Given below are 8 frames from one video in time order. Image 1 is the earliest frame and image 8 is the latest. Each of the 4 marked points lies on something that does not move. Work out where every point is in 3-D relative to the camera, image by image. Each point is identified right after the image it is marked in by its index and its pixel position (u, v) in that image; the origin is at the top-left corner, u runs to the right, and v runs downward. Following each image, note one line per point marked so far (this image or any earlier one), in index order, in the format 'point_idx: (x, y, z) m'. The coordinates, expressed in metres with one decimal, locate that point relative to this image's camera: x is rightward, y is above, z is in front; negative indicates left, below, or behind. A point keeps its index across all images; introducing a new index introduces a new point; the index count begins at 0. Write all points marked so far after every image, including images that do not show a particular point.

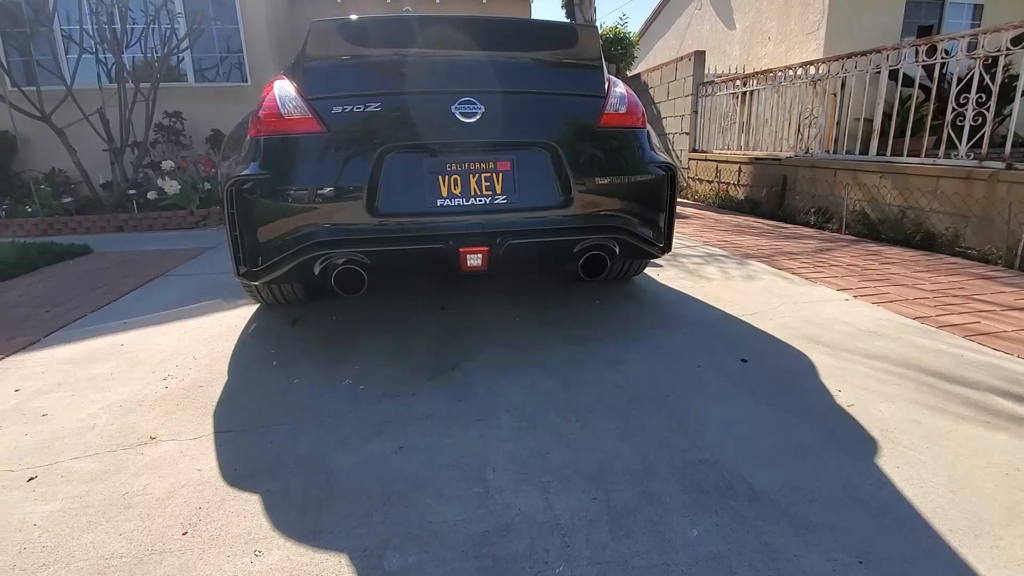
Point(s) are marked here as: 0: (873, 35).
0: (+7.4, +5.2, +10.5) m
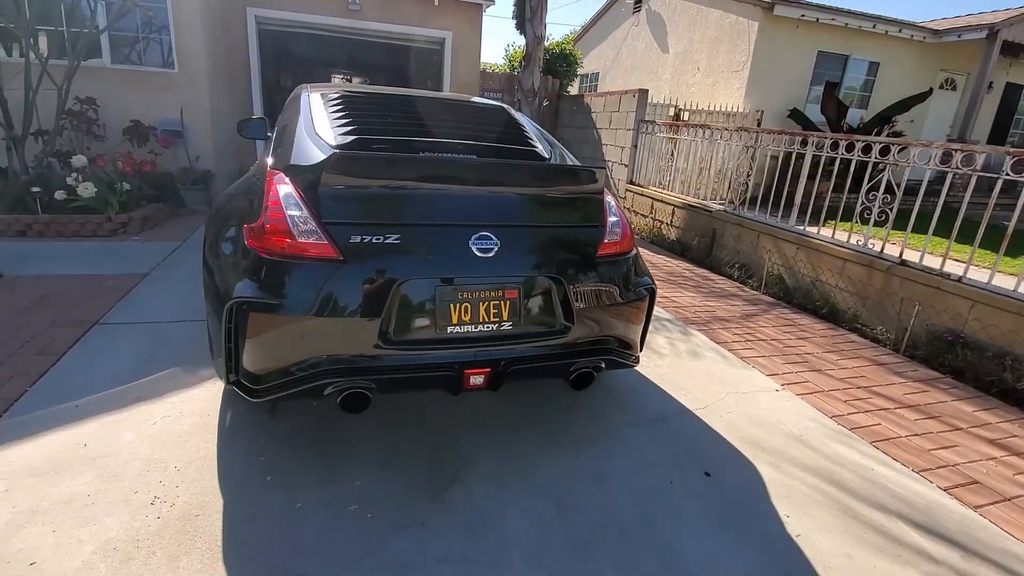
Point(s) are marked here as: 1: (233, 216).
0: (+6.2, +4.7, +11.5) m
1: (-1.2, +0.3, +2.4) m
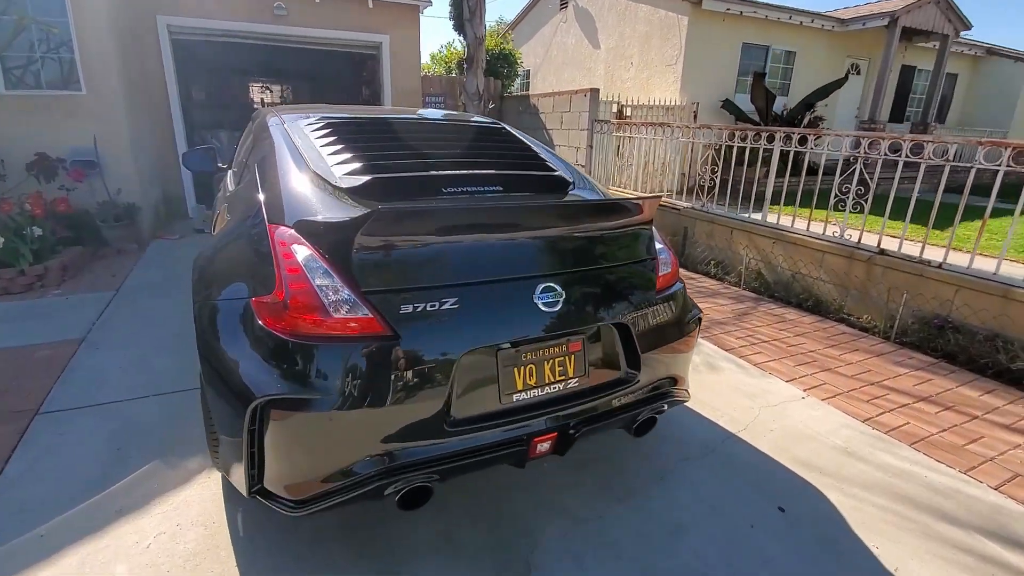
0: (+4.8, +5.0, +11.9) m
1: (-1.1, 0.0, +2.0) m
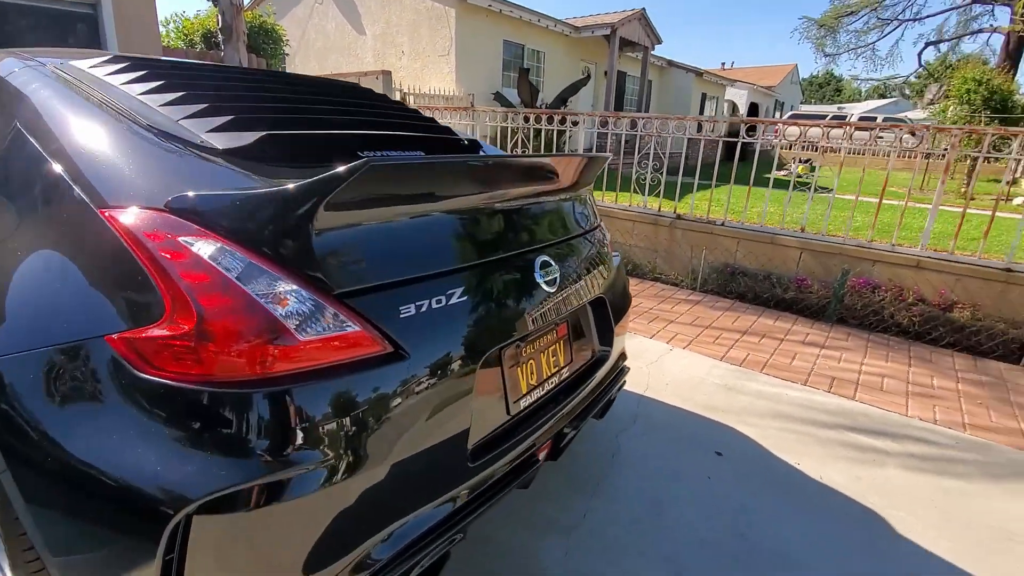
0: (-0.6, +5.4, +12.5) m
1: (-1.0, 0.0, +1.1) m
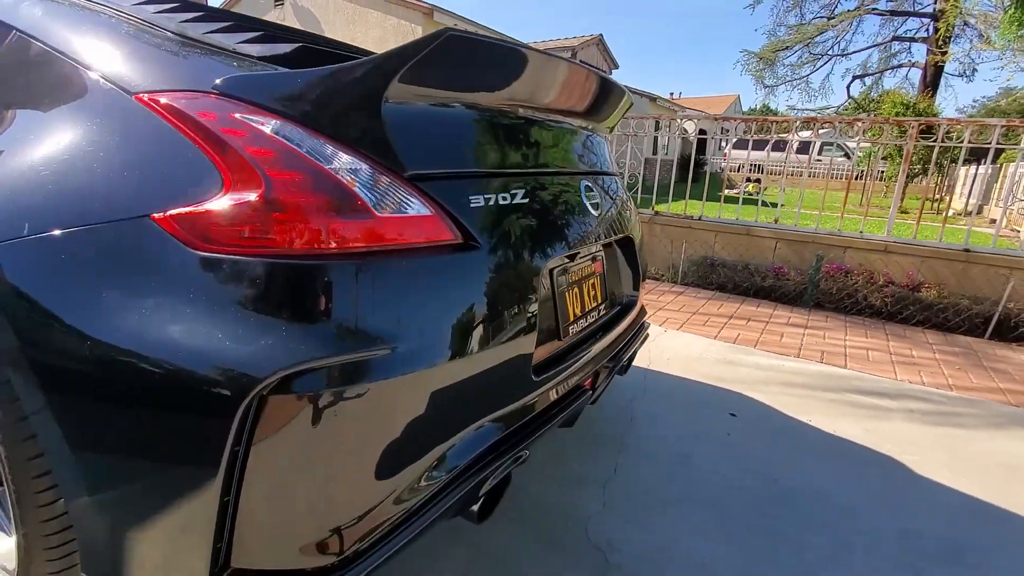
0: (-1.5, +5.0, +12.6) m
1: (-0.9, +0.2, +1.0) m
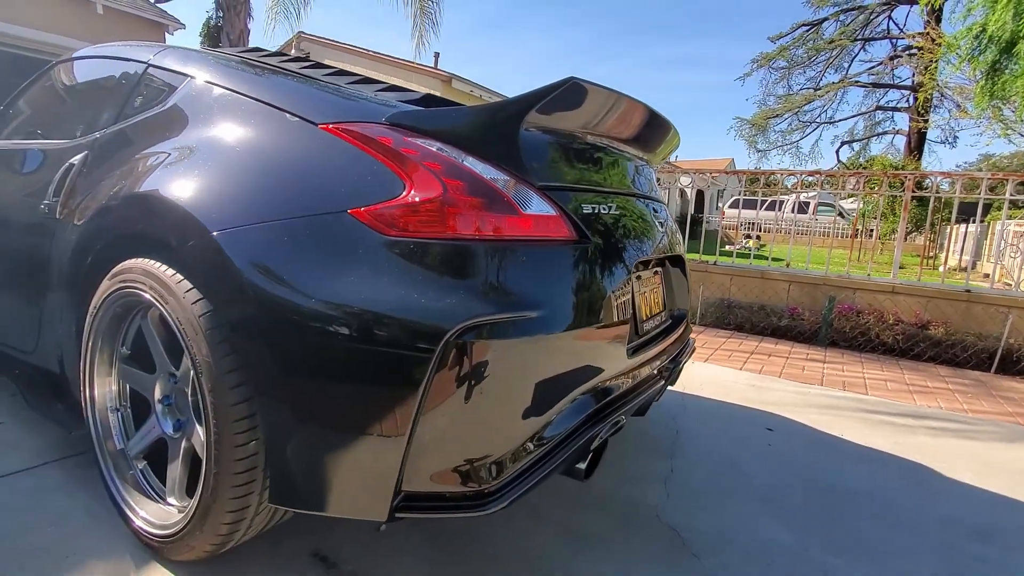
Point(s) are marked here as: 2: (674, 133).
0: (-1.2, +3.7, +13.4) m
1: (-0.6, +0.2, +1.3) m
2: (+0.7, +0.6, +2.1) m
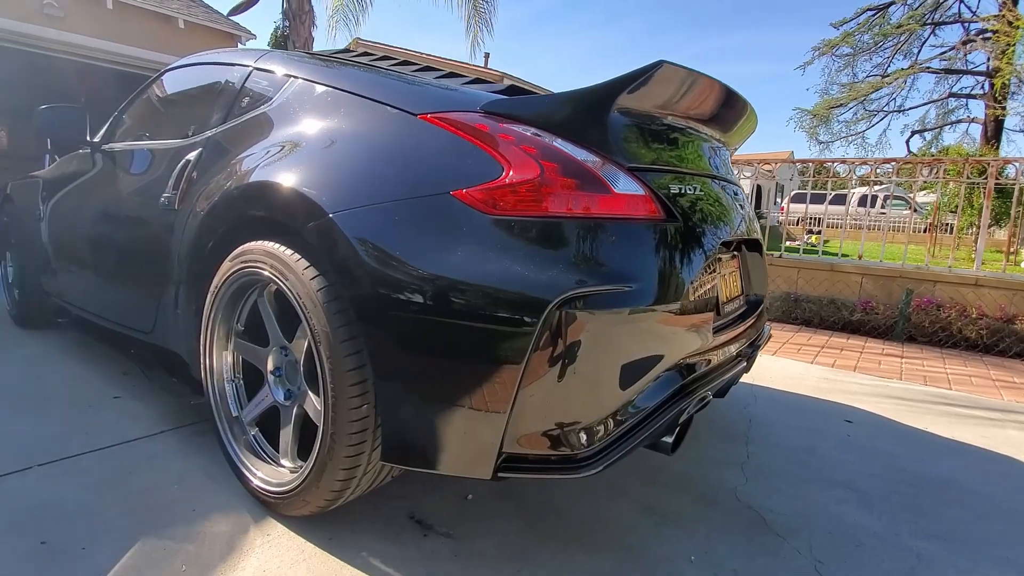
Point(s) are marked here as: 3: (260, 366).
0: (+0.1, +3.8, +13.5) m
1: (-0.4, +0.3, +1.4) m
2: (+1.0, +0.7, +2.1) m
3: (-0.9, -0.3, +1.7) m
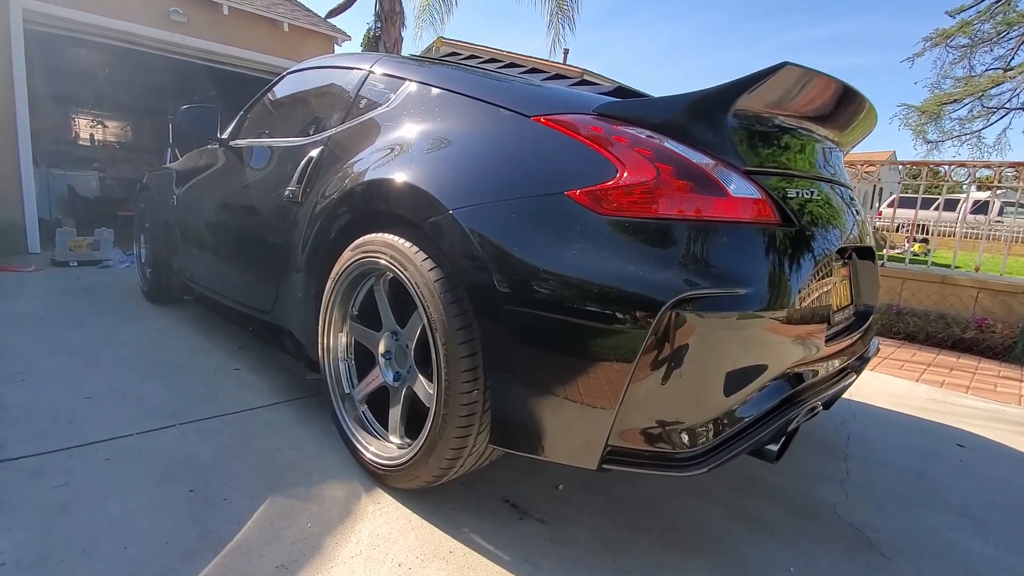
0: (+2.2, +3.8, +13.4) m
1: (0.0, +0.3, +1.5) m
2: (+1.4, +0.7, +2.0) m
3: (-0.5, -0.2, +1.9) m
